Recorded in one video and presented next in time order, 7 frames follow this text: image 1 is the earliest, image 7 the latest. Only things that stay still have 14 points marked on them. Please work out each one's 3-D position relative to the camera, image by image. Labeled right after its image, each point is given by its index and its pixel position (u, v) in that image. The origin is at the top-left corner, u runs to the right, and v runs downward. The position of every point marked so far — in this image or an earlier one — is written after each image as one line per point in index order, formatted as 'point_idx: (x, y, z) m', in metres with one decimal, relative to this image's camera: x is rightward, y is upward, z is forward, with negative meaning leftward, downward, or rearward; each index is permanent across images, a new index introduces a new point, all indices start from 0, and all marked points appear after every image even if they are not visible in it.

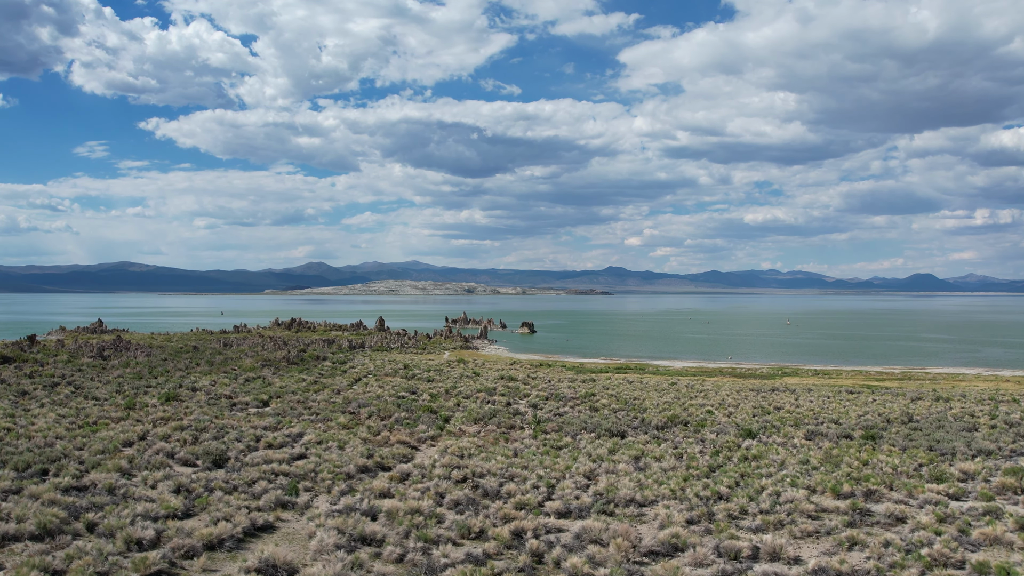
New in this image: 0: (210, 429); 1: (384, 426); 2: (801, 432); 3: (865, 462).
0: (-9.6, -4.5, +18.6) m
1: (-4.3, -4.6, +19.6) m
2: (+9.8, -4.9, +19.8) m
3: (+9.6, -4.7, +15.9) m
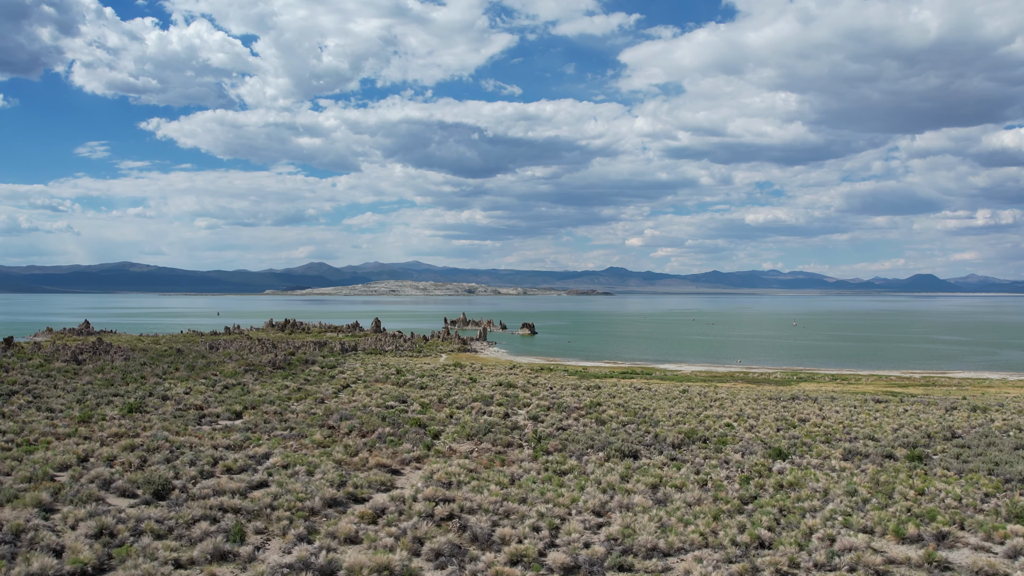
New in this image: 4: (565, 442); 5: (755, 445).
0: (-9.7, -4.5, +16.3) m
1: (-4.4, -4.6, +17.3) m
2: (+9.7, -4.9, +17.5) m
3: (+9.5, -4.7, +13.6) m
4: (+1.6, -4.8, +18.0) m
5: (+7.5, -4.8, +18.0) m
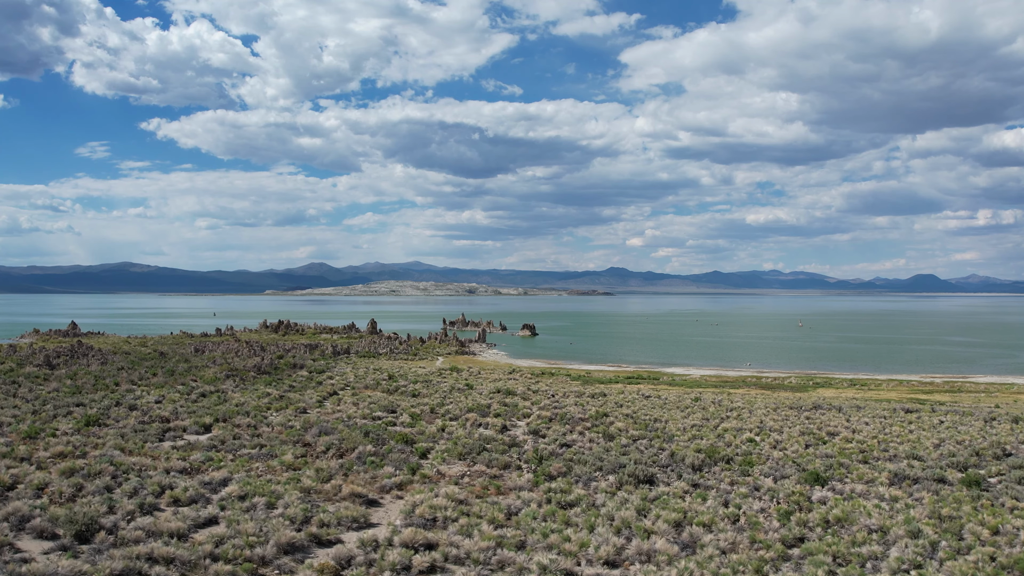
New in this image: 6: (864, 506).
0: (-9.7, -4.5, +14.1) m
1: (-4.4, -4.6, +15.1) m
2: (+9.6, -4.9, +15.3) m
3: (+9.4, -4.7, +11.4) m
4: (+1.6, -4.8, +15.8) m
5: (+7.4, -4.8, +15.8) m
6: (+7.7, -4.8, +12.8) m
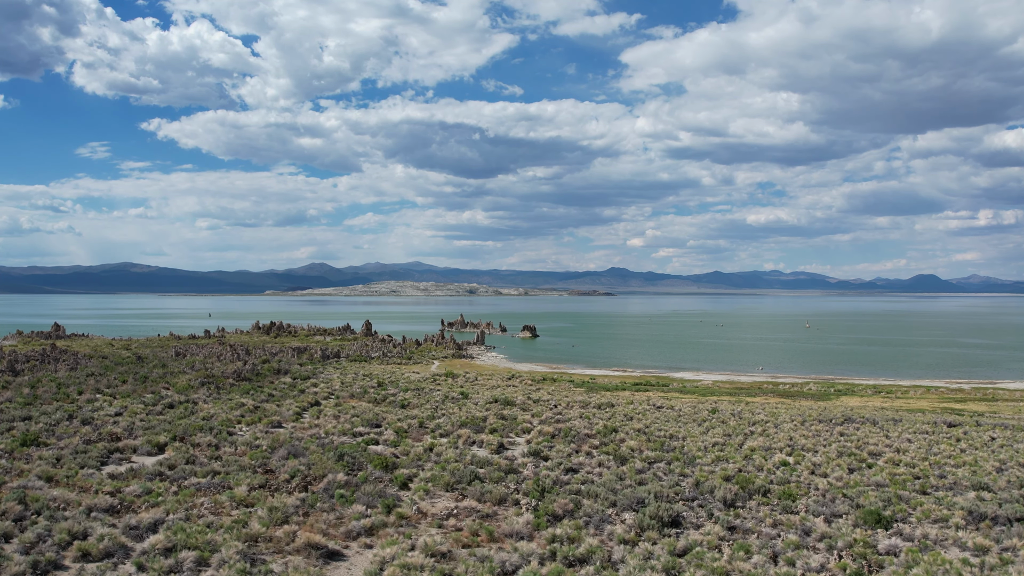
0: (-9.8, -4.5, +11.5) m
1: (-4.5, -4.6, +12.6) m
2: (+9.6, -4.9, +12.7) m
3: (+9.4, -4.7, +8.8) m
4: (+1.5, -4.7, +13.2) m
5: (+7.3, -4.8, +13.2) m
6: (+7.6, -4.8, +10.3) m
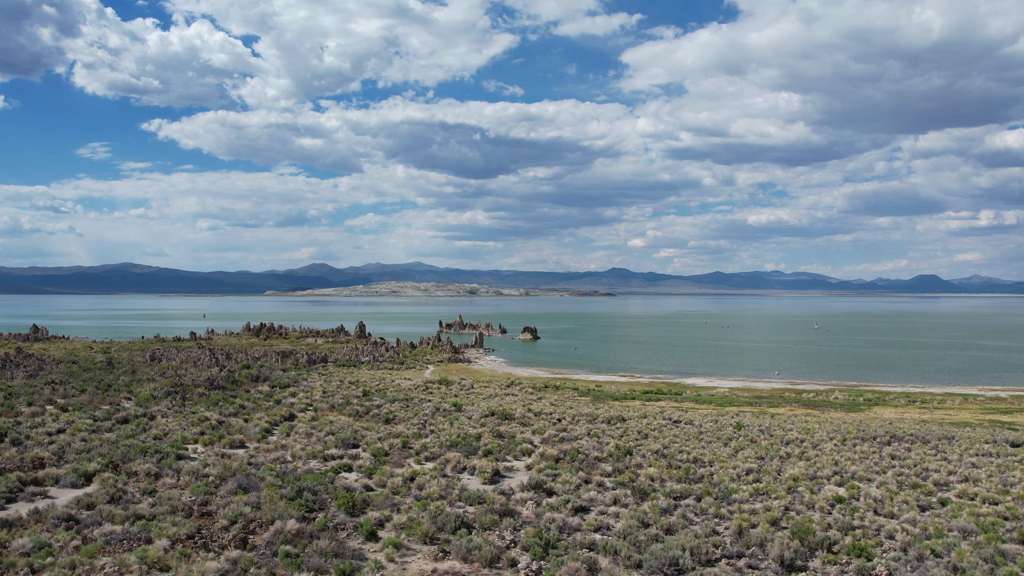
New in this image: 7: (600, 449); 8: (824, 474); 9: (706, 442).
0: (-9.9, -4.4, +8.5) m
1: (-4.6, -4.6, +9.6) m
2: (+9.5, -4.9, +9.7) m
3: (+9.3, -4.7, +5.8) m
4: (+1.4, -4.7, +10.2) m
5: (+7.3, -4.8, +10.2) m
6: (+7.6, -4.7, +7.3) m
7: (+2.8, -5.1, +18.6) m
8: (+8.6, -5.1, +16.1) m
9: (+6.6, -5.2, +19.9) m
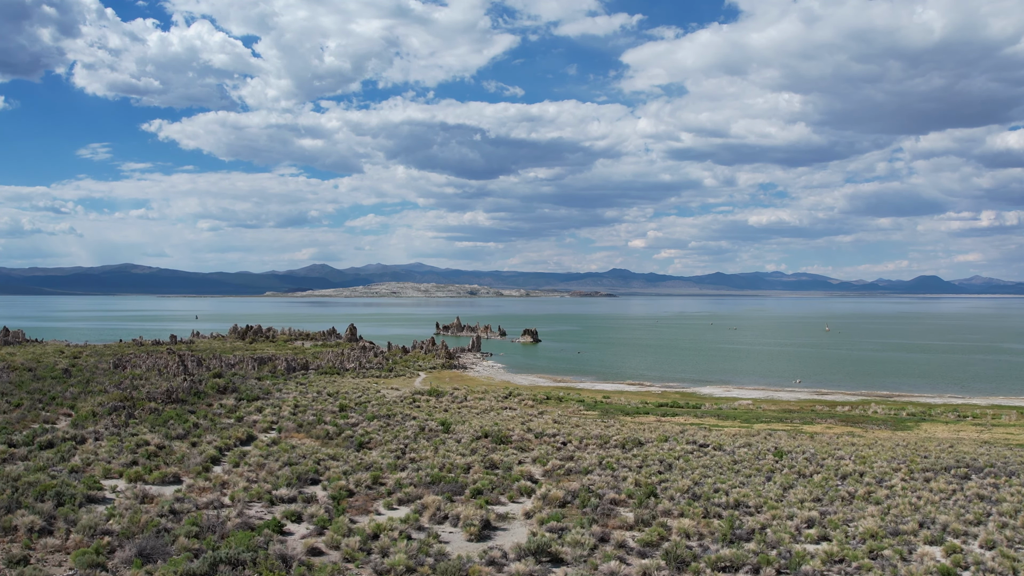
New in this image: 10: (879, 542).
0: (-10.0, -4.4, +5.0) m
1: (-4.7, -4.6, +6.0) m
2: (+9.3, -4.8, +6.1) m
3: (+9.1, -4.7, +2.2) m
4: (+1.3, -4.7, +6.6) m
5: (+7.1, -4.8, +6.6) m
6: (+7.4, -4.7, +3.7) m
7: (+2.7, -5.1, +15.0) m
8: (+8.5, -5.1, +12.4) m
9: (+6.5, -5.2, +16.3) m
10: (+7.3, -5.1, +11.8) m
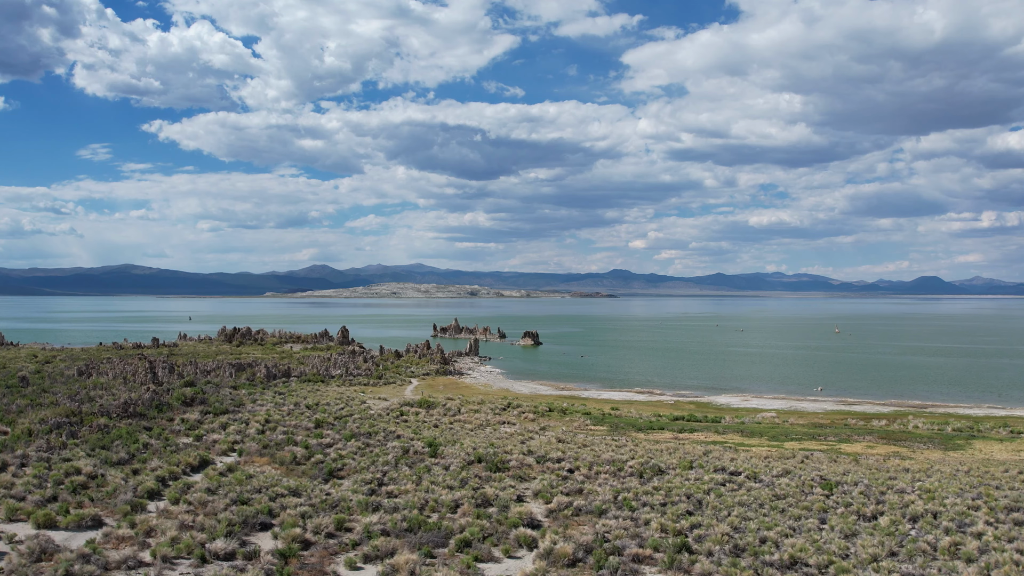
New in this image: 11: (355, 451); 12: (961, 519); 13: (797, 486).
0: (-10.1, -4.4, +2.0) m
1: (-4.8, -4.5, +3.0) m
2: (+9.3, -4.8, +3.1) m
3: (+9.0, -4.6, -0.8) m
4: (+1.2, -4.7, +3.6) m
5: (+7.0, -4.8, +3.6) m
6: (+7.3, -4.7, +0.7) m
7: (+2.6, -5.1, +12.0) m
8: (+8.4, -5.1, +9.5) m
9: (+6.4, -5.2, +13.3) m
10: (+7.3, -5.1, +8.8) m
11: (-5.1, -5.3, +19.2) m
12: (+10.2, -5.3, +13.5) m
13: (+7.8, -5.4, +16.0) m
